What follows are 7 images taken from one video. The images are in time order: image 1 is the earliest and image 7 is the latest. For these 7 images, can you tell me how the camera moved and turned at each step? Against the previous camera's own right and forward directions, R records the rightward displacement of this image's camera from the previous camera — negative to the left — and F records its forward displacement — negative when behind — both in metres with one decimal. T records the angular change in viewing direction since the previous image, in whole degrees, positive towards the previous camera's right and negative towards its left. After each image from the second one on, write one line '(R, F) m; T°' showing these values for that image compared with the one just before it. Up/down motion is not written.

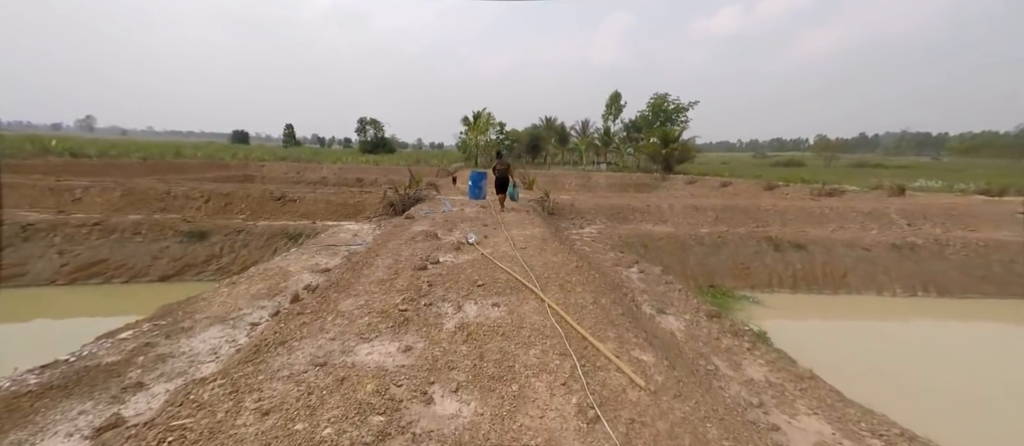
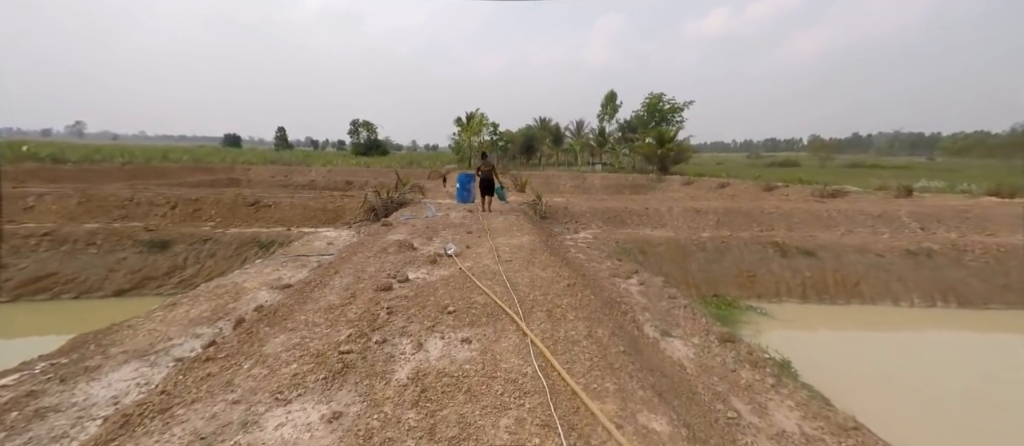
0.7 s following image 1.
(+0.2, +0.6) m; +1°
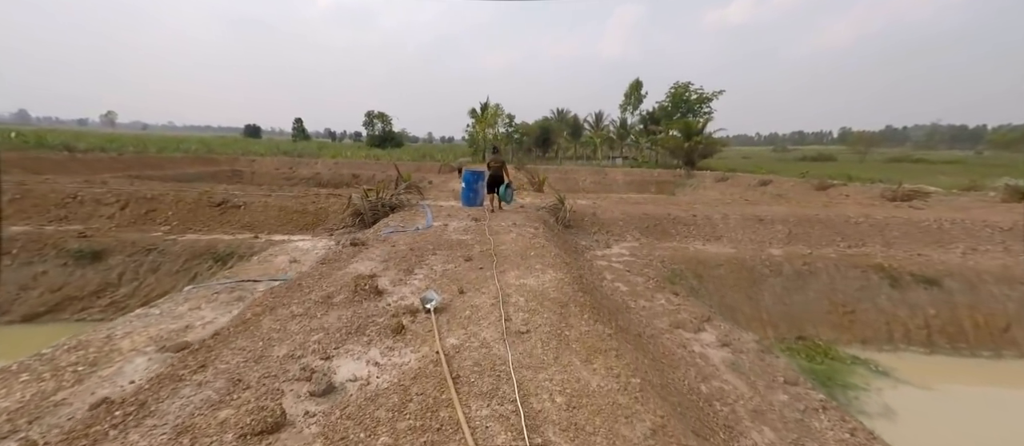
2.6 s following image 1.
(0.0, +1.8) m; -2°
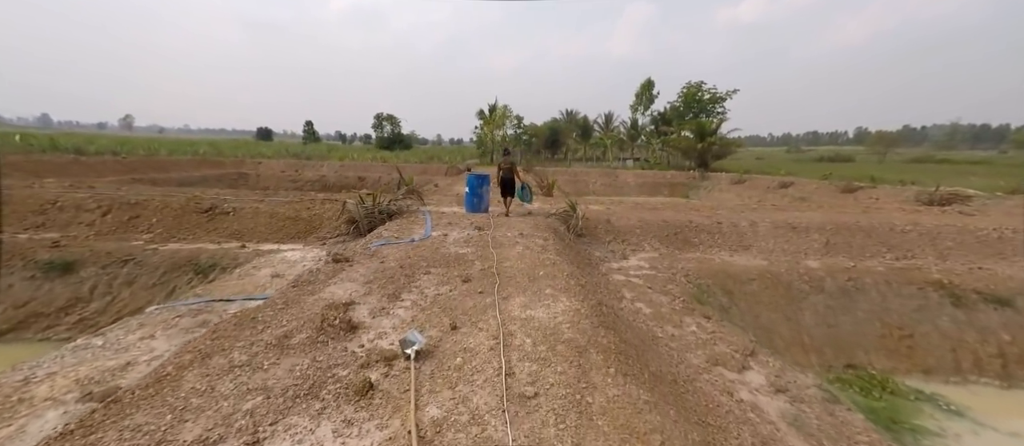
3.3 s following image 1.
(0.0, +0.6) m; -1°
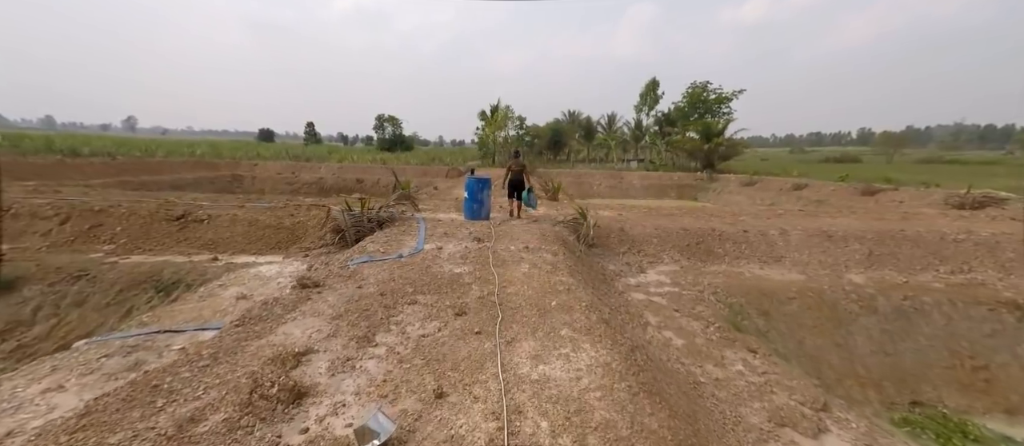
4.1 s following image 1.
(0.0, +0.8) m; 0°
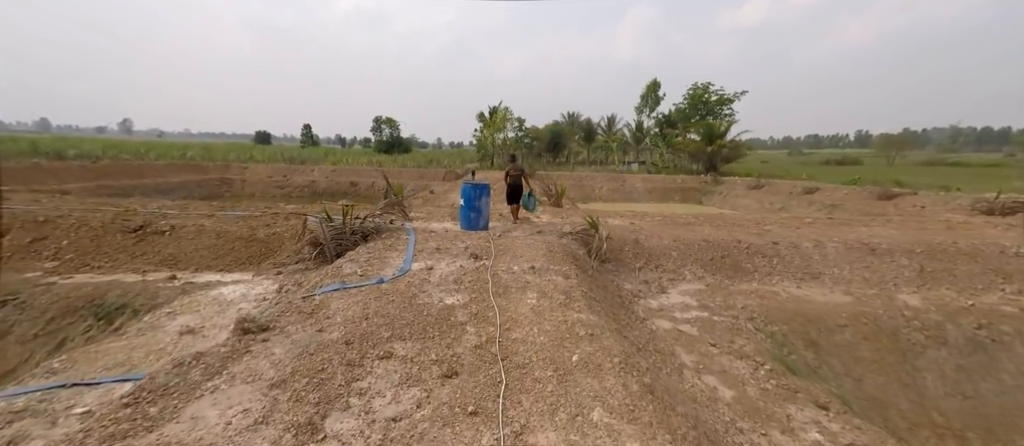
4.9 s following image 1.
(-0.1, +0.8) m; 0°
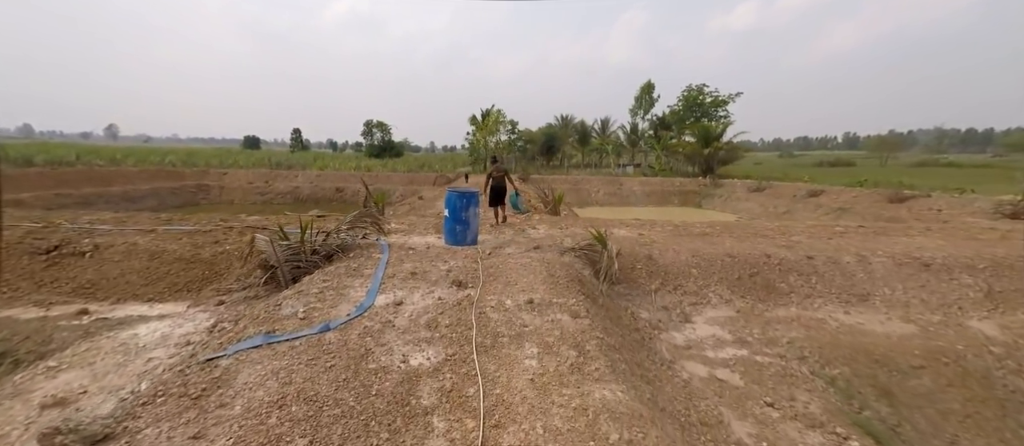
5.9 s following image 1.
(0.0, +1.0) m; +1°
